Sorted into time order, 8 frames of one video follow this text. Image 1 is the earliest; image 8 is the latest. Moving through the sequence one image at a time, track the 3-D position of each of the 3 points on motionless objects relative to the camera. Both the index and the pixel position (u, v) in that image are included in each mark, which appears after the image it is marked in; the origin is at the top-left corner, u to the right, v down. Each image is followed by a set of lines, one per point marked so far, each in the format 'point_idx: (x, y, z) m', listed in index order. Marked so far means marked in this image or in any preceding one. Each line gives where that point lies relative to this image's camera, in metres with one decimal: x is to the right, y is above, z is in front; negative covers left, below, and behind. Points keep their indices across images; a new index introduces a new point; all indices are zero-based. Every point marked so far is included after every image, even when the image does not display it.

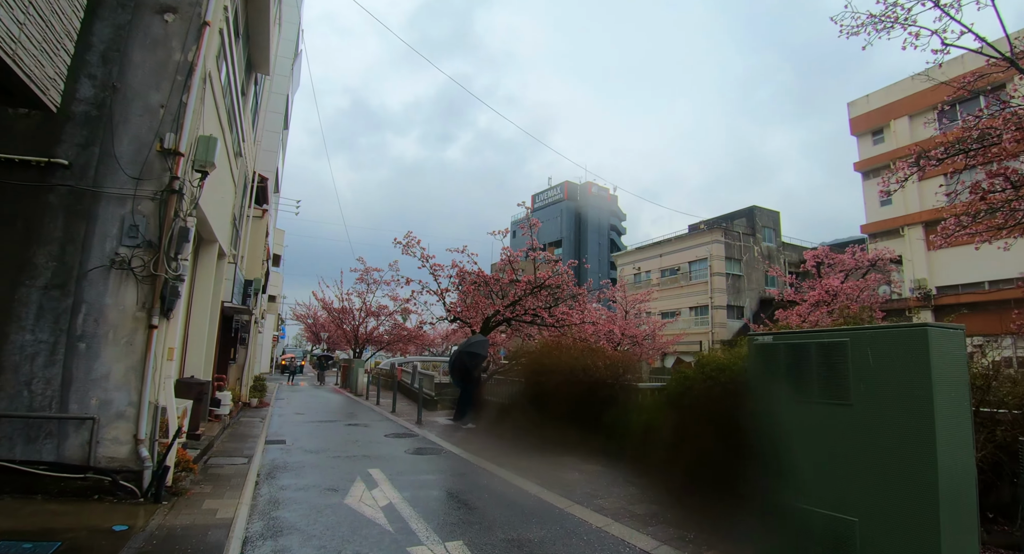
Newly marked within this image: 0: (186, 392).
0: (-5.3, -1.9, +8.3) m
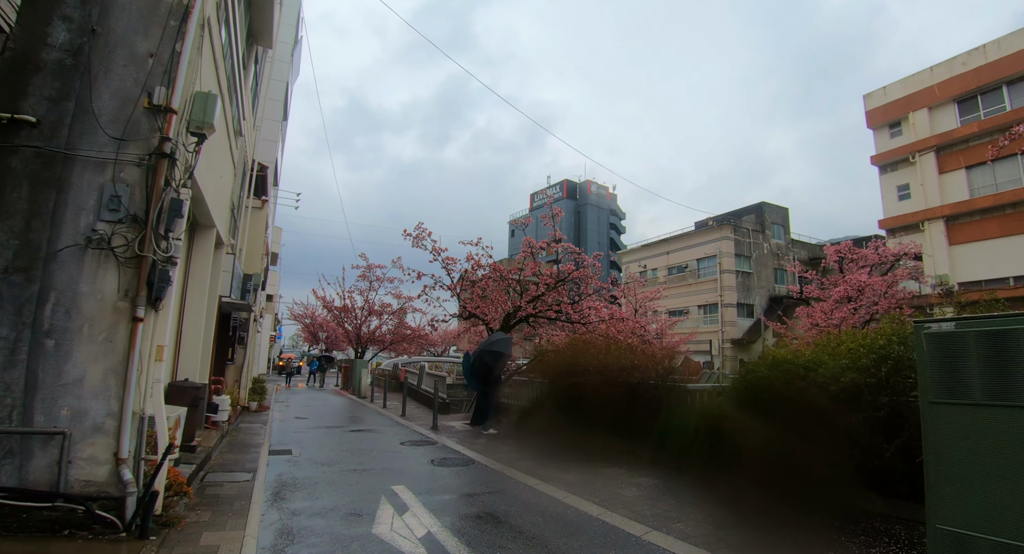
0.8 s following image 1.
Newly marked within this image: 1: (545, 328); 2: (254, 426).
0: (-4.7, -1.7, +7.3) m
1: (+1.0, -1.3, +13.4) m
2: (-5.8, -3.3, +11.4) m
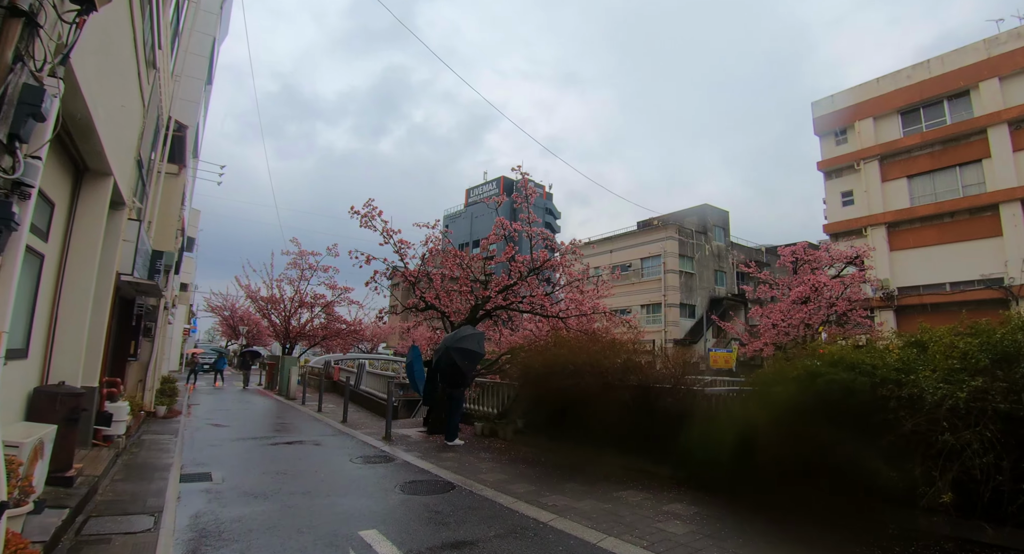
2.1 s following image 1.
0: (-4.7, -1.3, +5.2) m
1: (+0.3, -1.1, +12.0) m
2: (-6.3, -2.9, +9.2) m
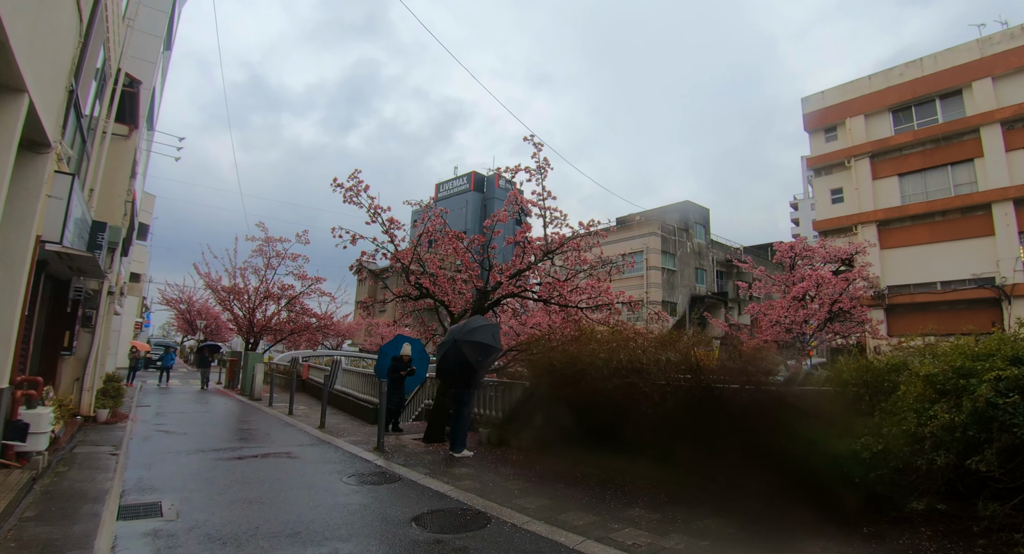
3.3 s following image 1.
0: (-4.1, -1.0, +3.5) m
1: (+0.4, -0.8, +10.7) m
2: (-6.0, -2.5, +7.4) m
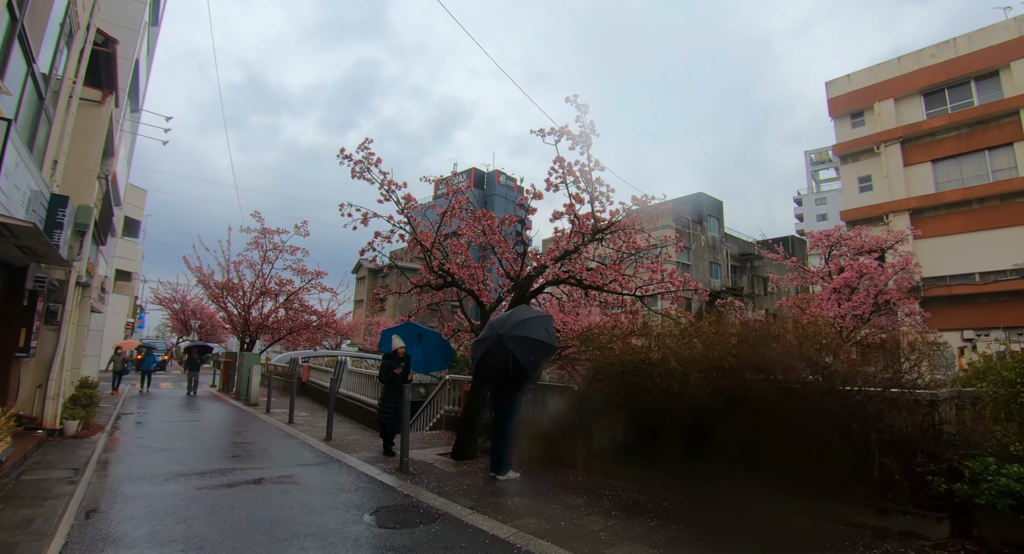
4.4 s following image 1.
0: (-3.4, -0.8, +2.0) m
1: (+1.1, -0.5, +9.2) m
2: (-5.3, -2.3, +5.9) m
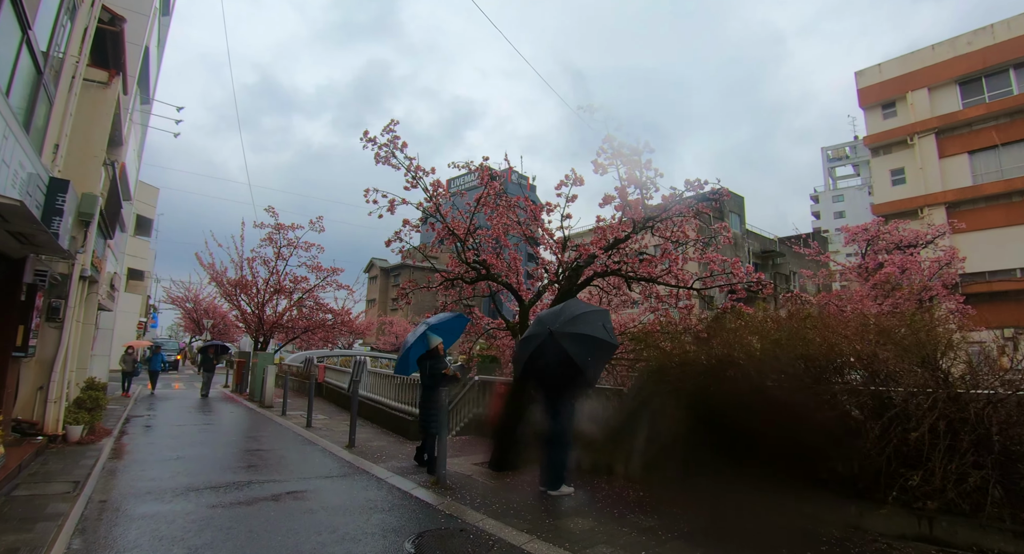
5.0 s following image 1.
0: (-2.9, -0.7, +1.3) m
1: (+1.7, -0.4, +8.4) m
2: (-4.7, -2.2, +5.2) m
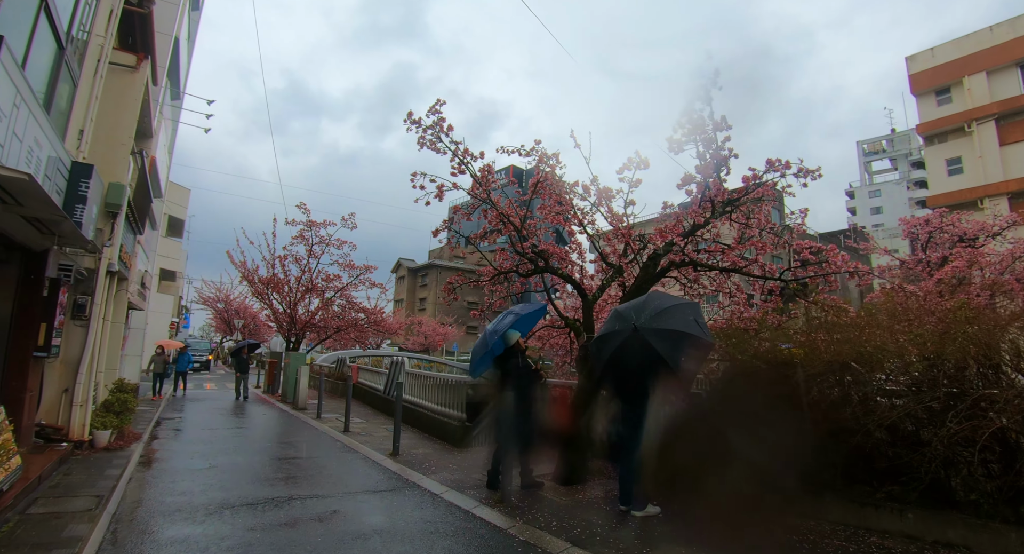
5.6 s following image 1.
0: (-2.4, -0.5, +0.7) m
1: (+2.5, -0.3, +7.5) m
2: (-4.0, -2.1, +4.6) m
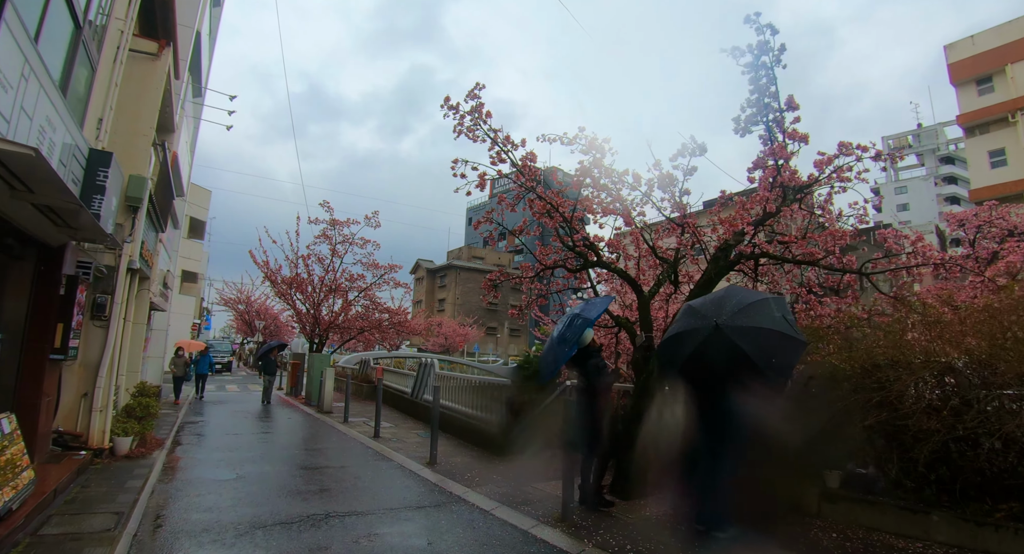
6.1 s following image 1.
0: (-1.9, -0.5, +0.2) m
1: (+3.1, -0.2, +6.9) m
2: (-3.5, -2.1, +4.2) m
